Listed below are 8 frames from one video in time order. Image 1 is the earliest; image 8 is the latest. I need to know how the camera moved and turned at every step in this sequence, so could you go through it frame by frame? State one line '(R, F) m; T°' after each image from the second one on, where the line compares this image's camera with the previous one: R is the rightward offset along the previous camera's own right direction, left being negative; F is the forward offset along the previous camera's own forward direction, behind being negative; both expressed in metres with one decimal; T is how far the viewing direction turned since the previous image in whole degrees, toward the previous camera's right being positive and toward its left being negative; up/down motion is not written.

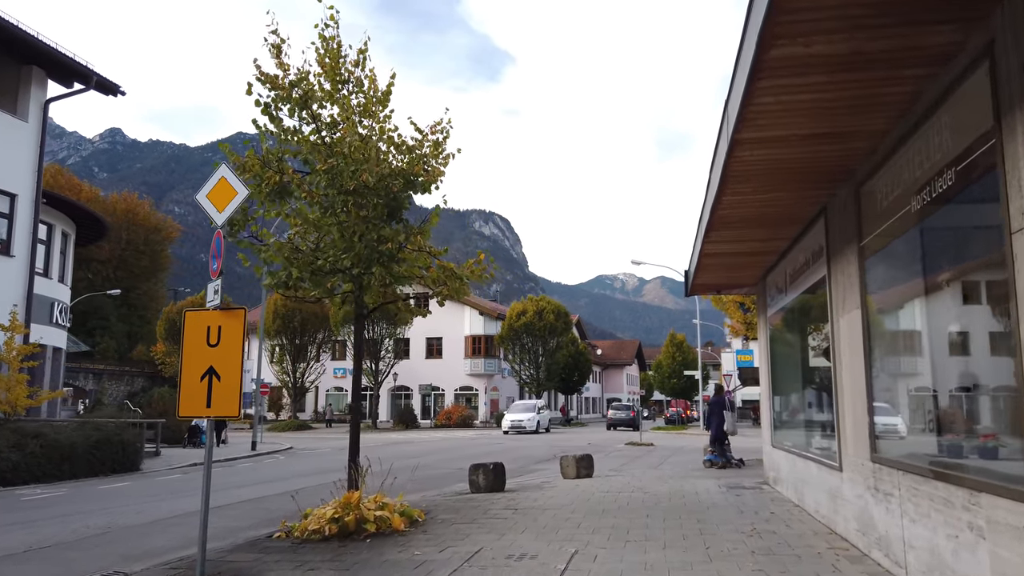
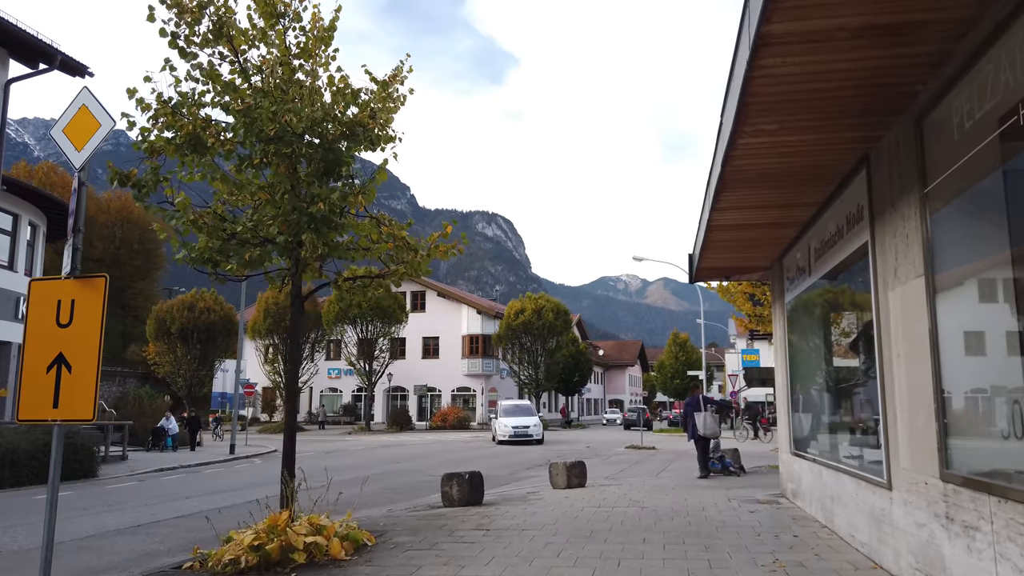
(+0.4, +1.6) m; 0°
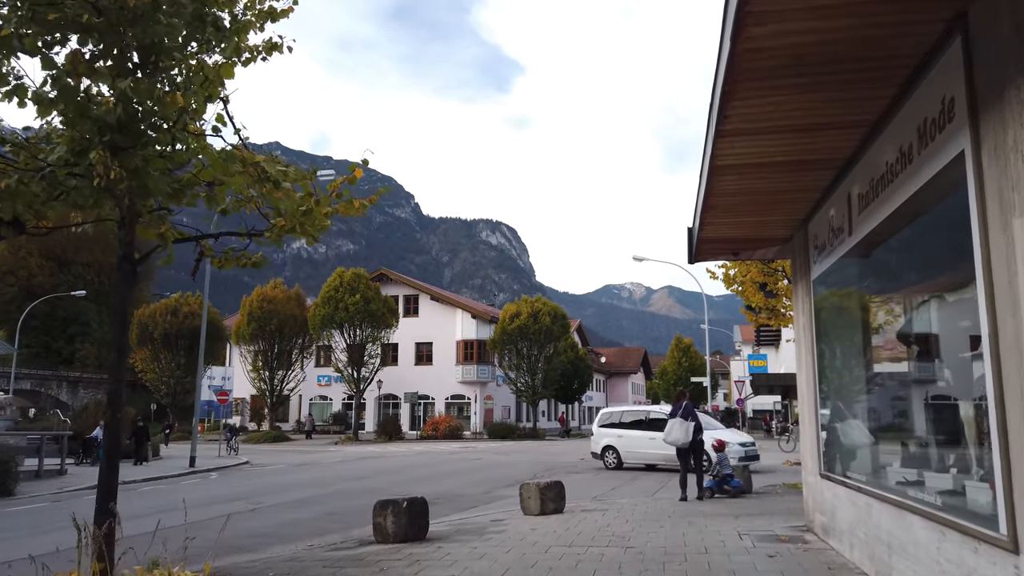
(+0.6, +2.3) m; 0°
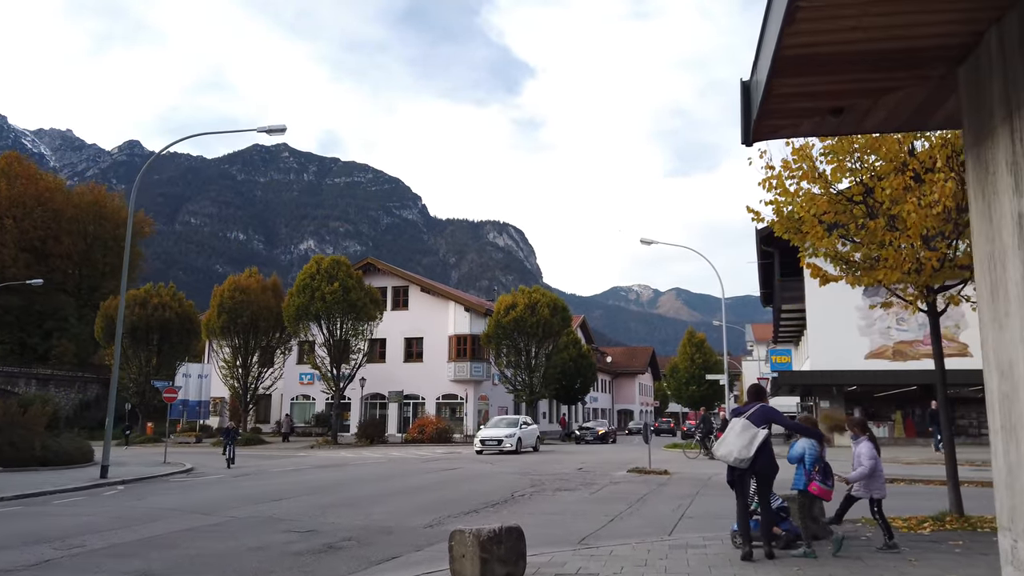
(+0.7, +4.6) m; -1°
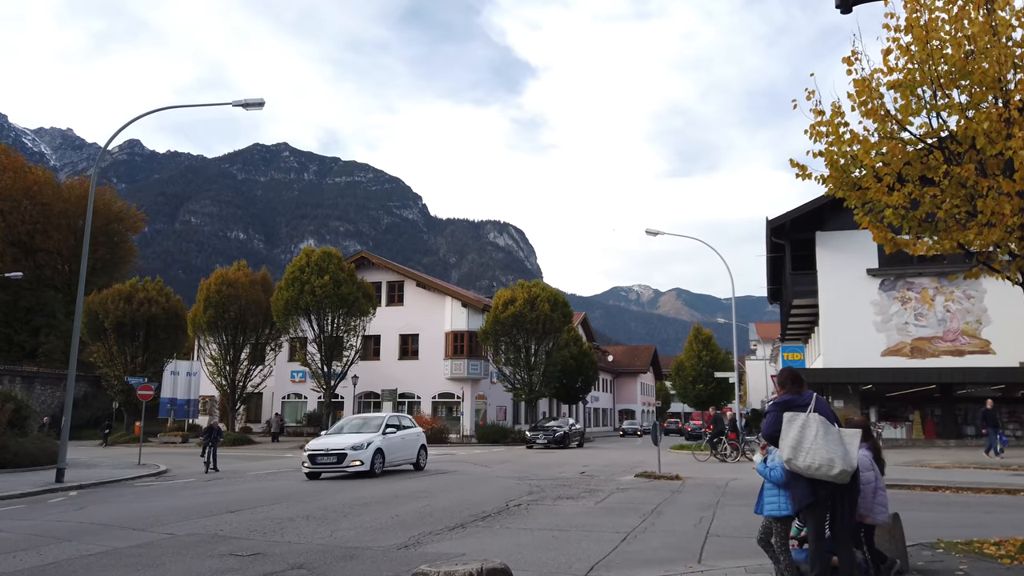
(+0.1, +1.9) m; 0°
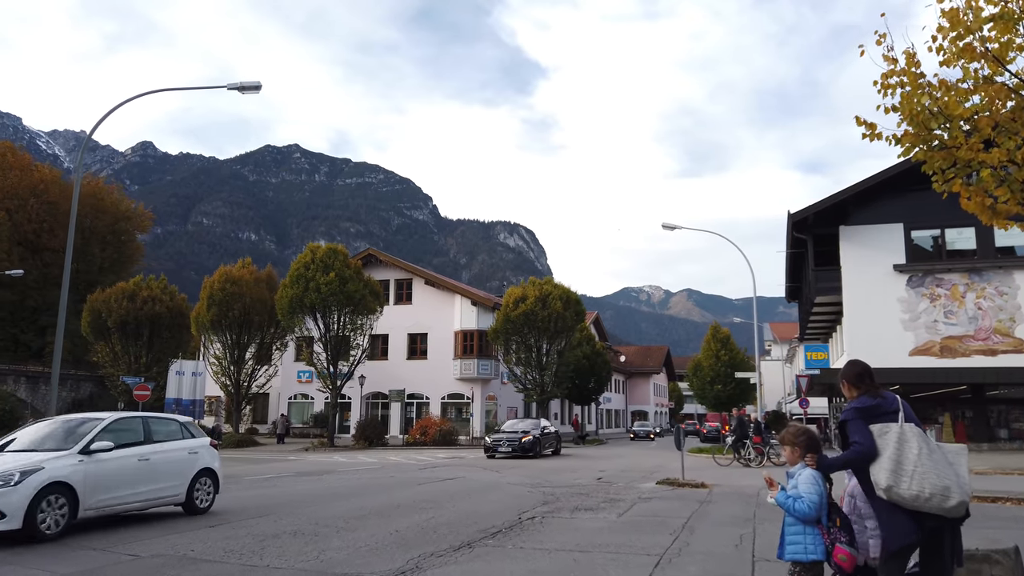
(0.0, +1.3) m; -1°
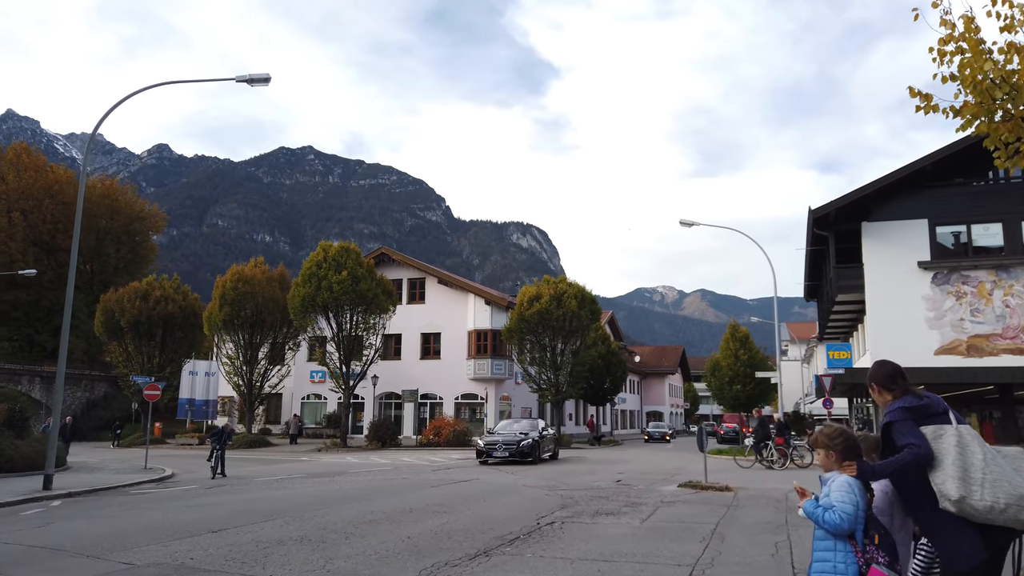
(-0.1, +0.6) m; -1°
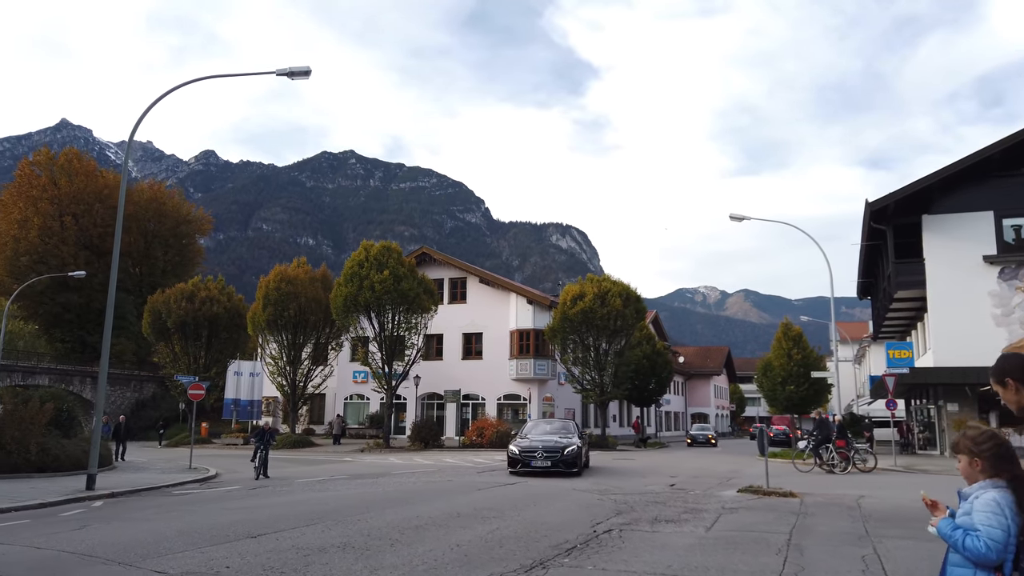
(-0.2, +0.7) m; -3°
